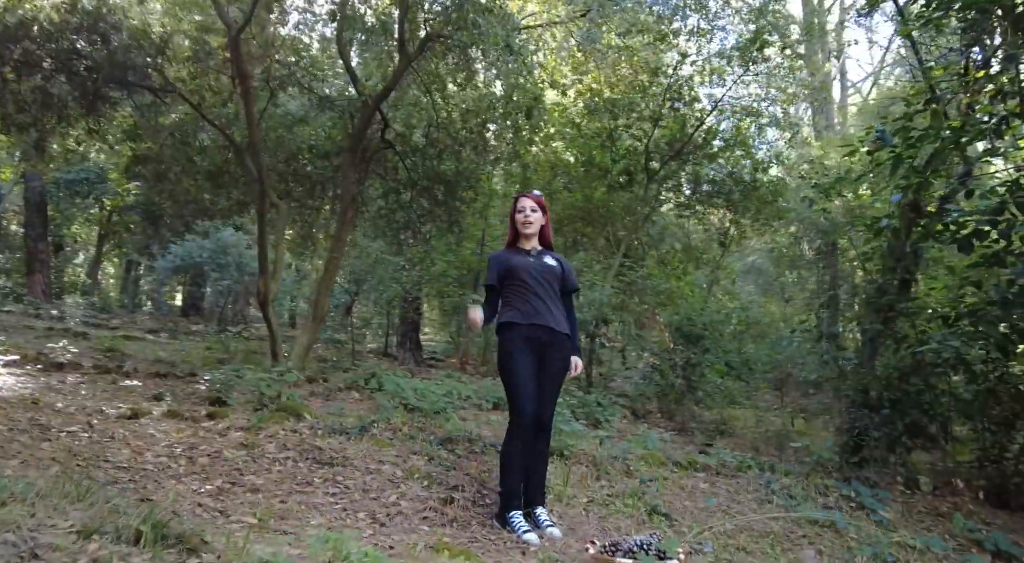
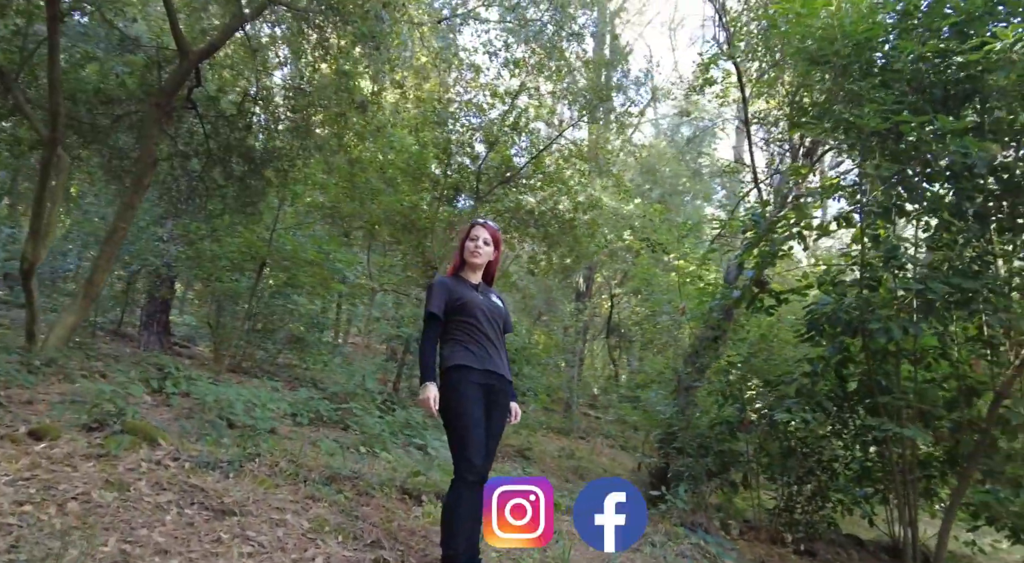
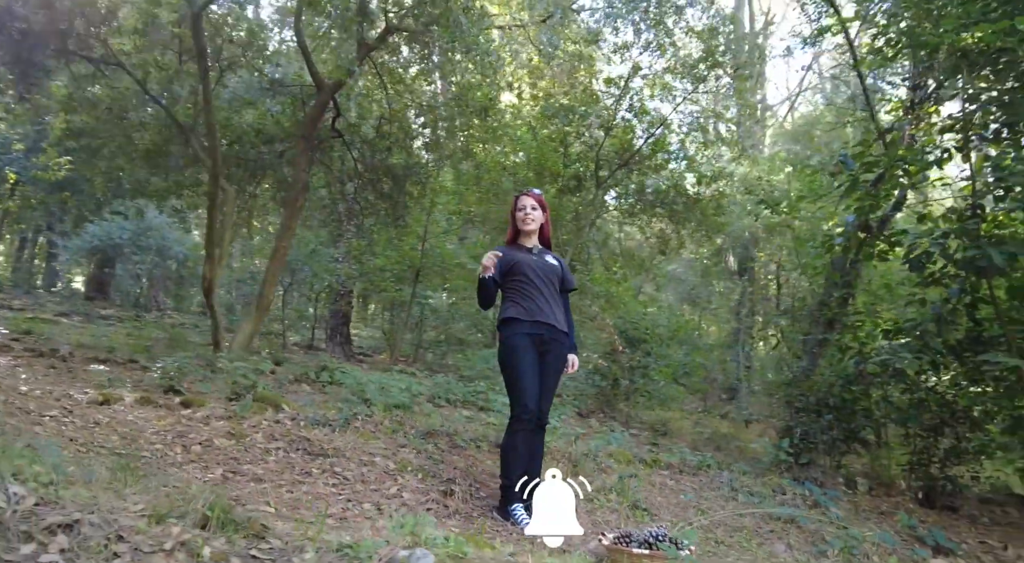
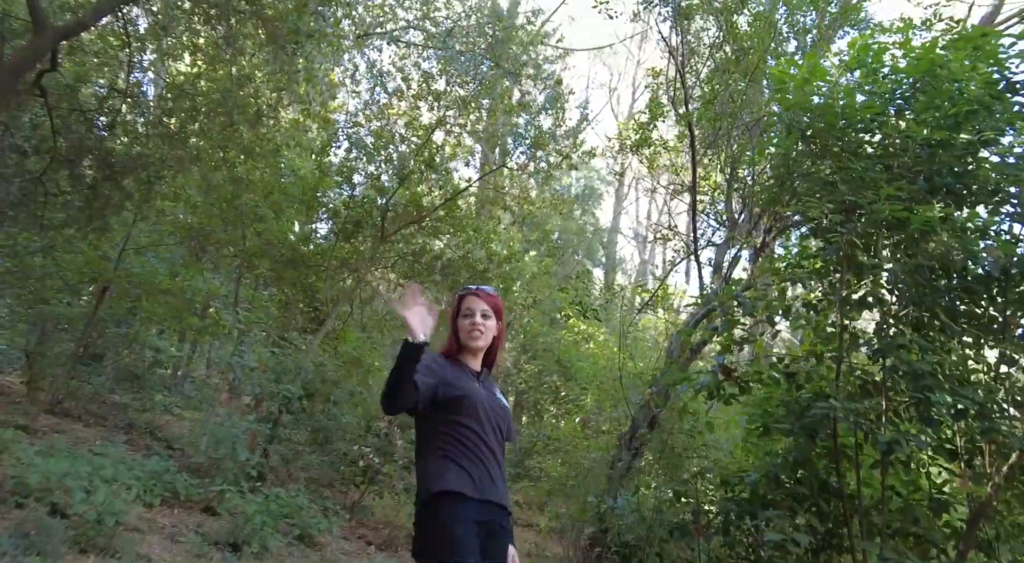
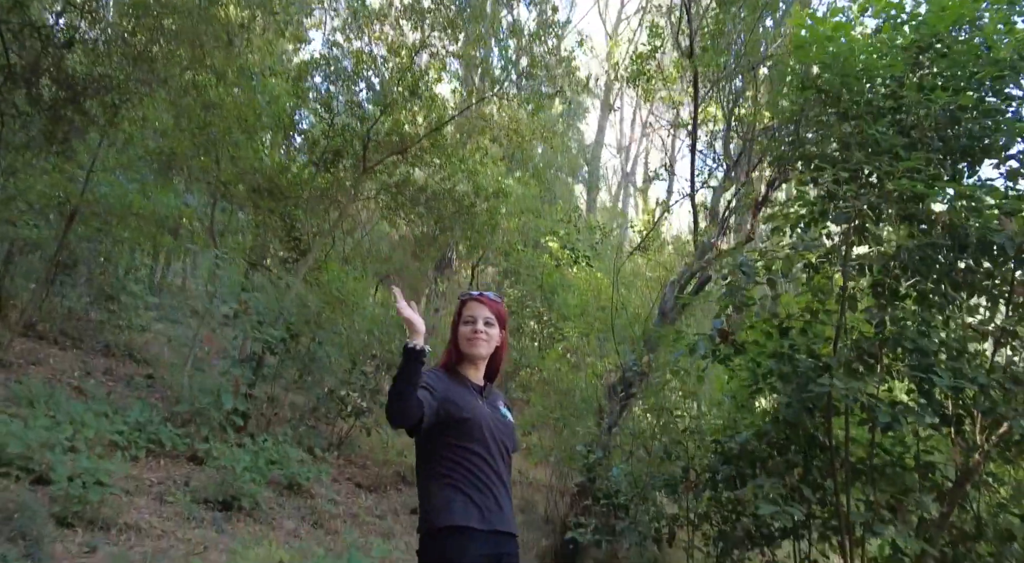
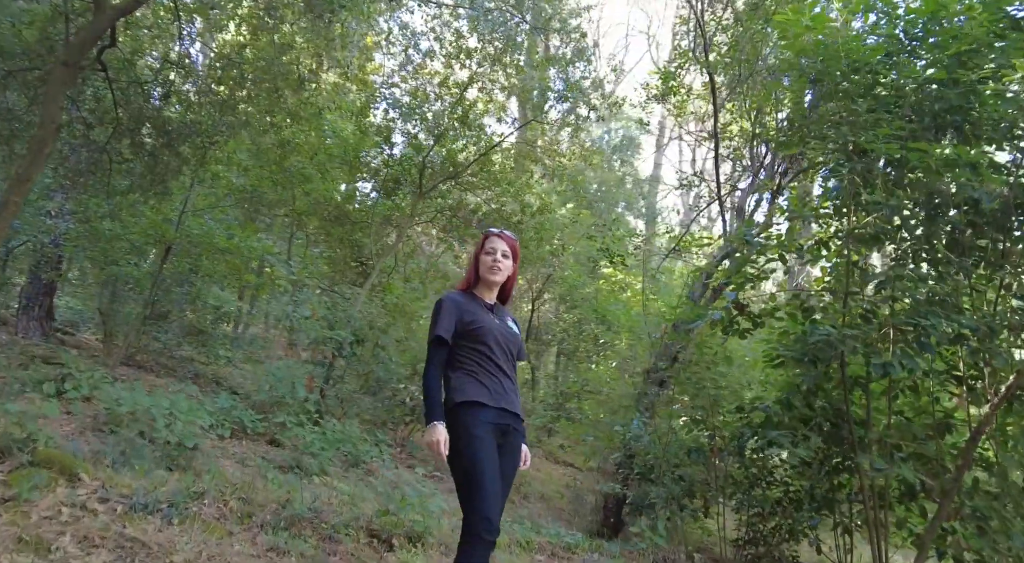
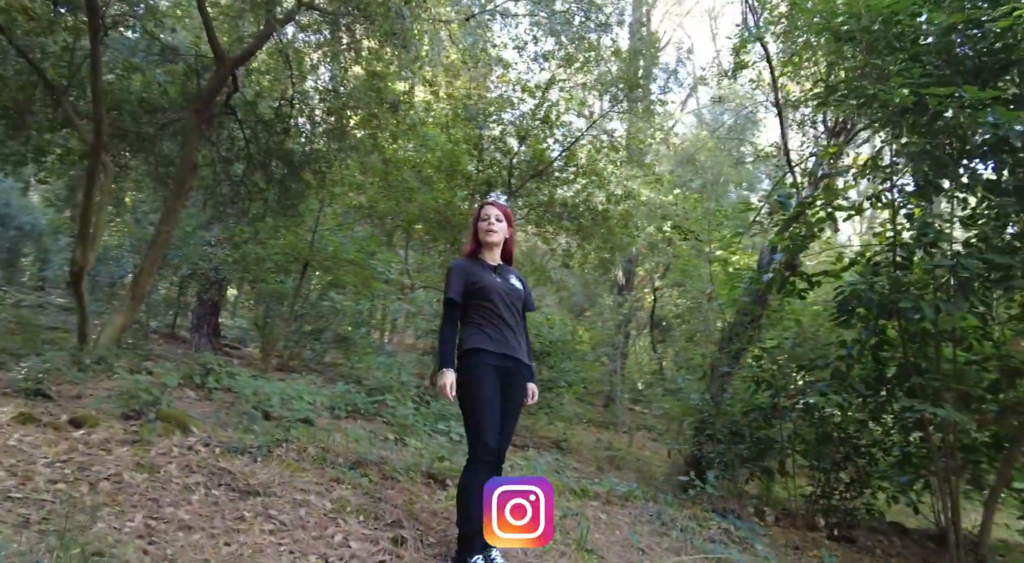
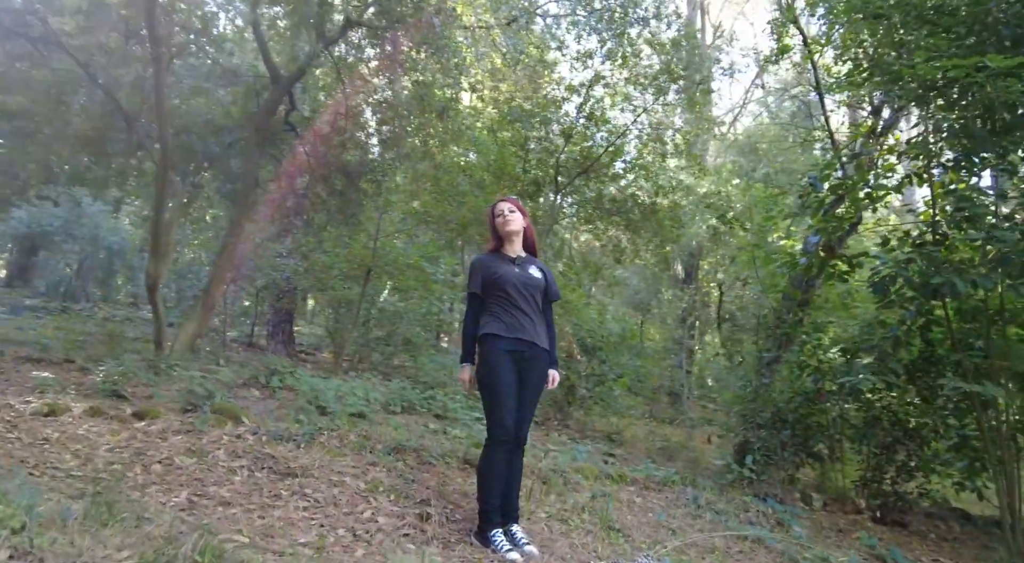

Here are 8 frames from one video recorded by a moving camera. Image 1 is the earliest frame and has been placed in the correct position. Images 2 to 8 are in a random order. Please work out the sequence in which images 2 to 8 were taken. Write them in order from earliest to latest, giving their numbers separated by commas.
3, 8, 7, 2, 6, 4, 5
